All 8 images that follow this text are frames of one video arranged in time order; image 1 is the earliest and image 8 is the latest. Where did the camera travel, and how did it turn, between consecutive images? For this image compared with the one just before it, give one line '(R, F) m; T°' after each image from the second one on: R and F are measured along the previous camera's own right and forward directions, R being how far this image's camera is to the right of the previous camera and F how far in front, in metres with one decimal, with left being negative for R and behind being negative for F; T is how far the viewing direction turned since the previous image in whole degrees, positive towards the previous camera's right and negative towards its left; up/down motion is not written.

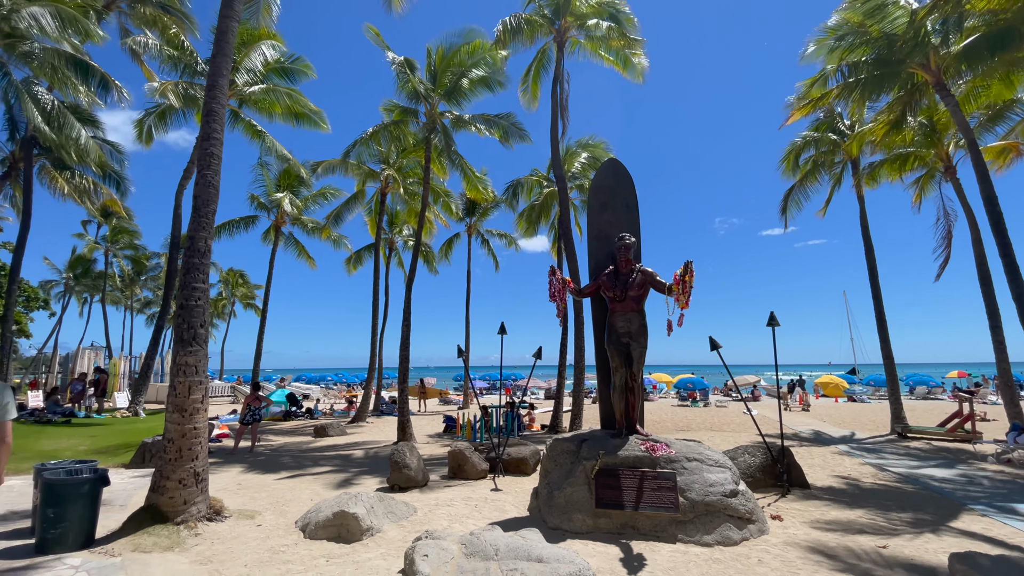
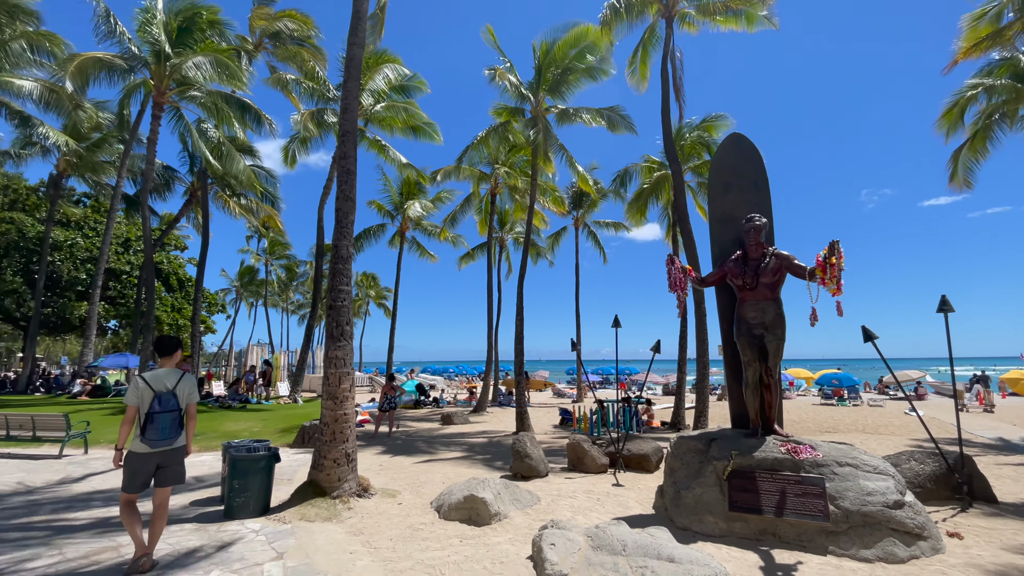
(-0.1, 0.0) m; -13°
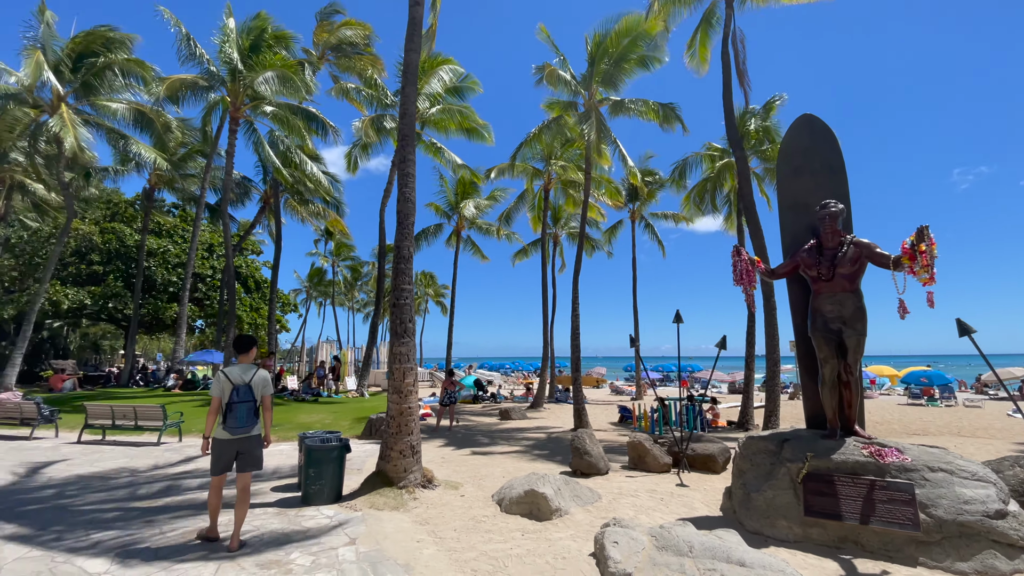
(0.0, 0.0) m; -7°
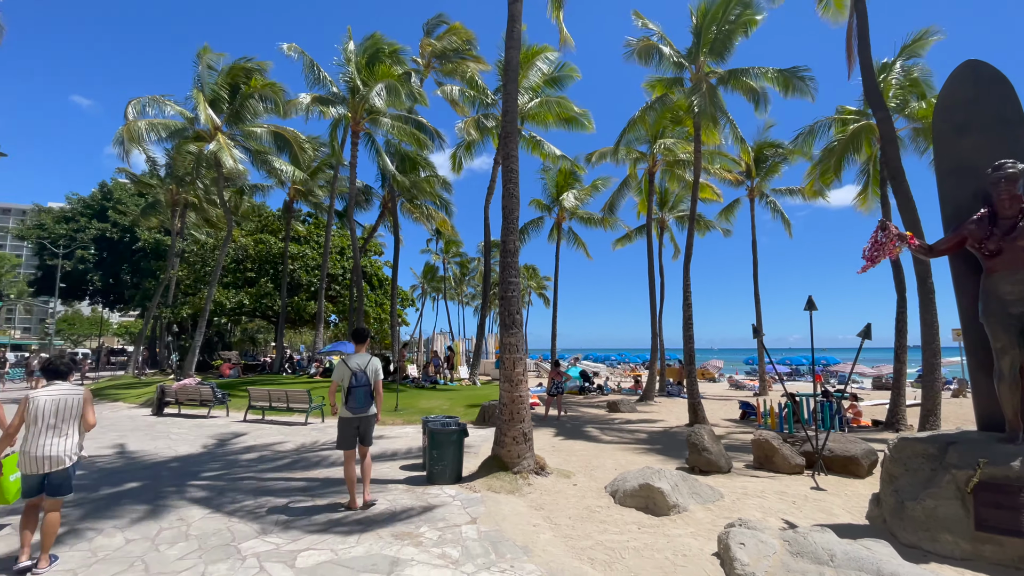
(-0.1, 0.0) m; -12°
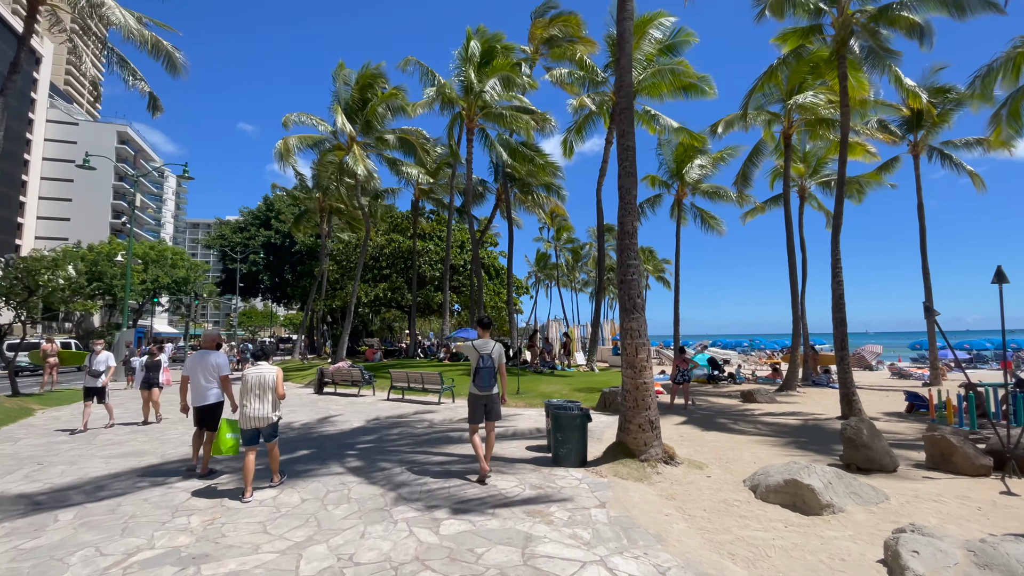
(-0.1, 0.0) m; -14°
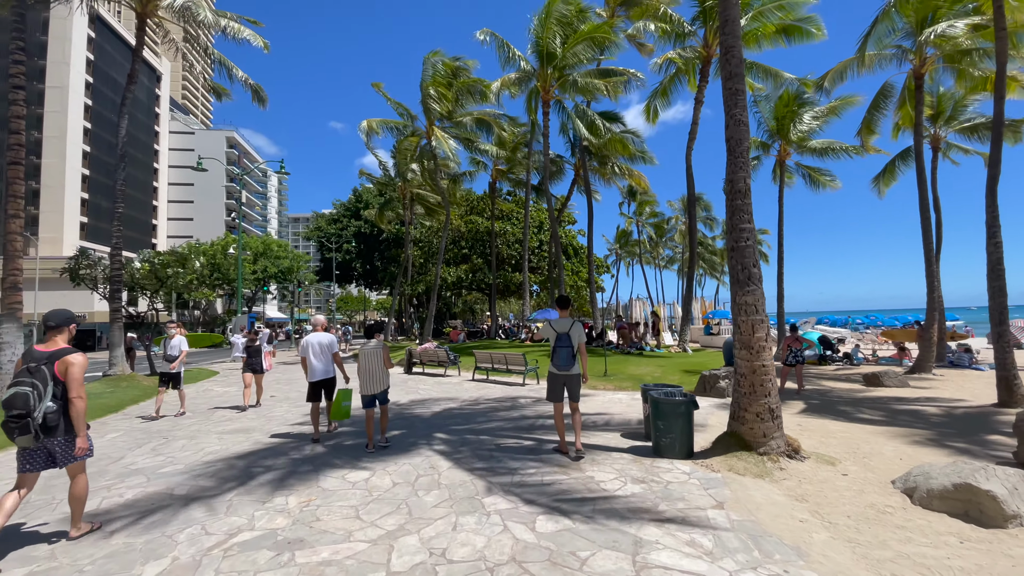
(-0.2, +0.5) m; -10°
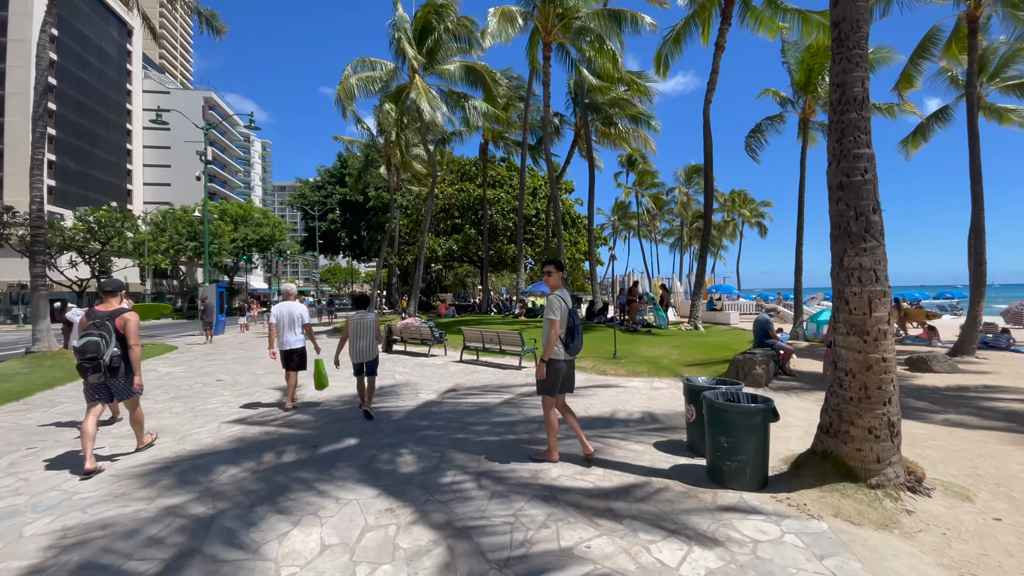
(-0.1, +2.0) m; +1°
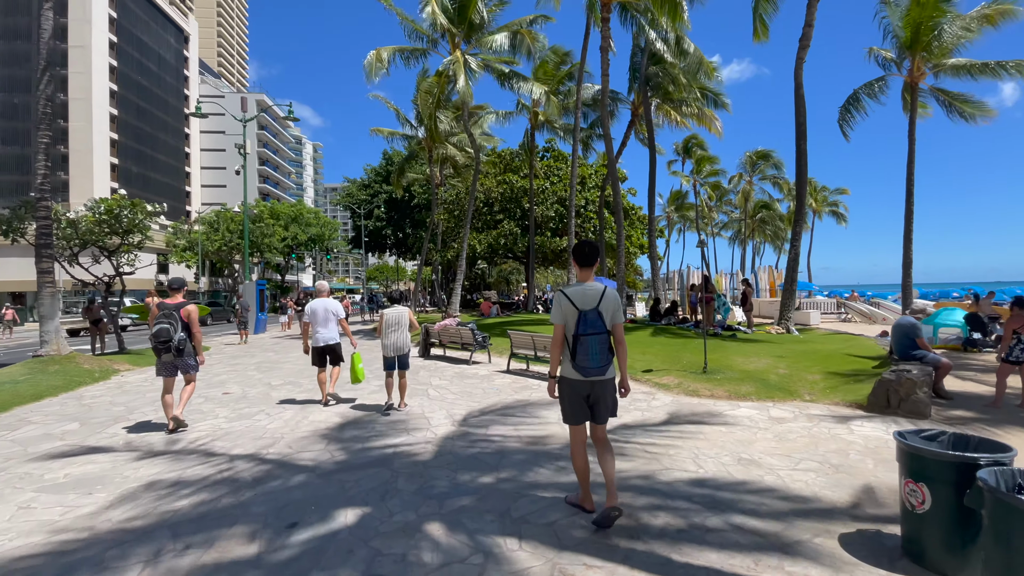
(-0.3, +2.0) m; -5°
